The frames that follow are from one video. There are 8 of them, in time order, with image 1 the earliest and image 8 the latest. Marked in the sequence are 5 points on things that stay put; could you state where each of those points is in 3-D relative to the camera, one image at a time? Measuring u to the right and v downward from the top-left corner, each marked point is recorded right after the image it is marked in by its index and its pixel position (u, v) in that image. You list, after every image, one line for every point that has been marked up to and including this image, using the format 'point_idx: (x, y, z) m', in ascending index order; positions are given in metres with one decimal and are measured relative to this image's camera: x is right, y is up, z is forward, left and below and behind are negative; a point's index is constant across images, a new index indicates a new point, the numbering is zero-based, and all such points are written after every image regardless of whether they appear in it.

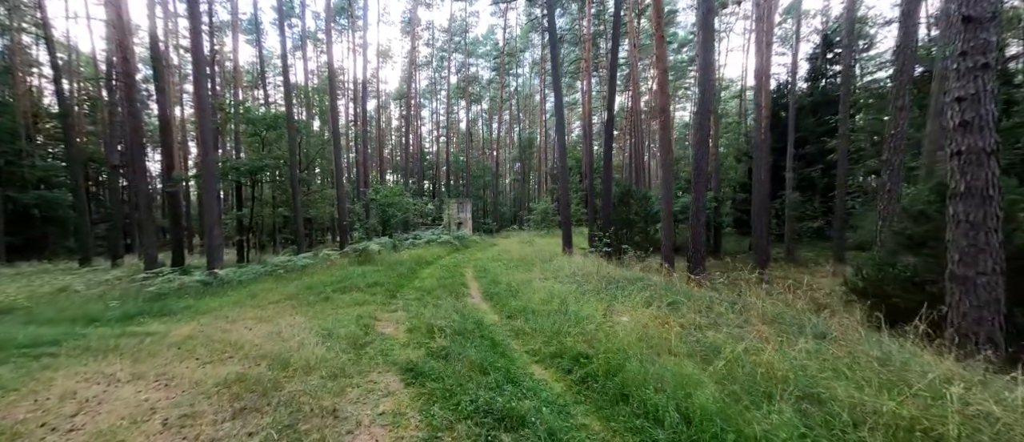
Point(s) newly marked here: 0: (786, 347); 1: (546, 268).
0: (+2.4, -1.1, +3.1) m
1: (+0.9, -1.3, +9.1) m
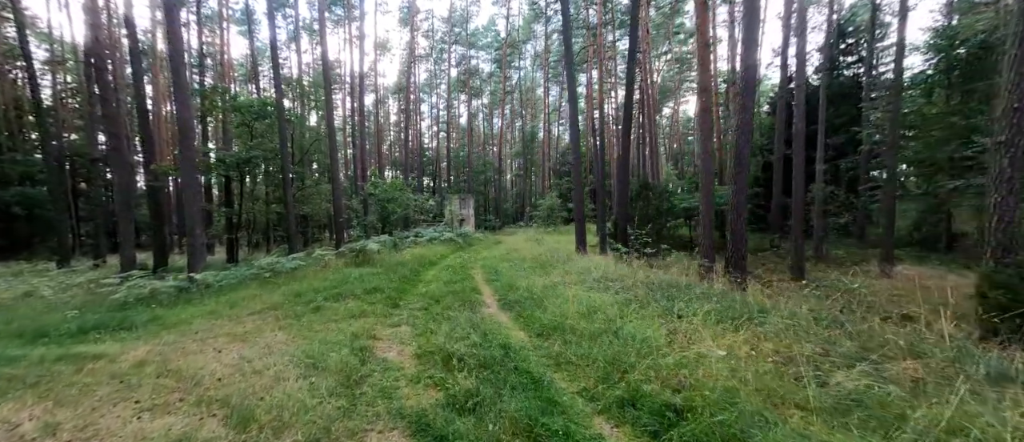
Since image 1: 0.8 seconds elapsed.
0: (+2.8, -1.1, +2.1) m
1: (+1.3, -1.2, +8.0) m
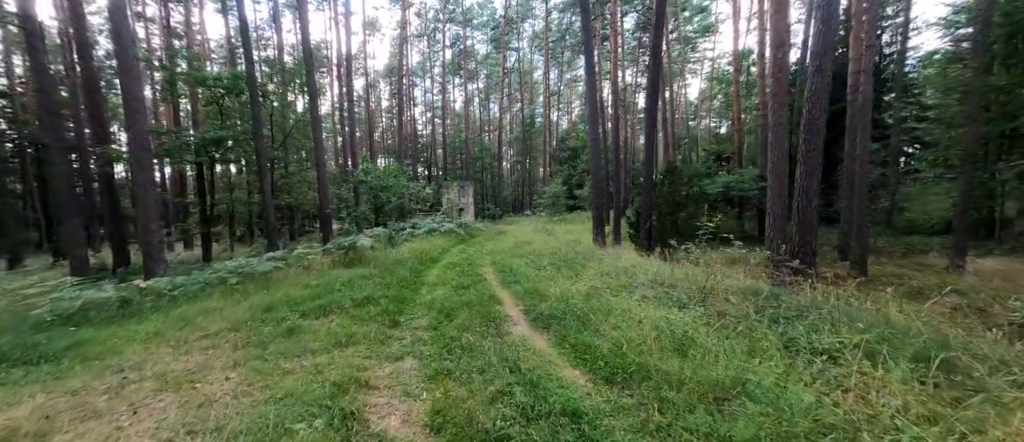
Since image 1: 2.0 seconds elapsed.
0: (+3.3, -1.1, +0.6) m
1: (+1.7, -1.0, +6.6) m
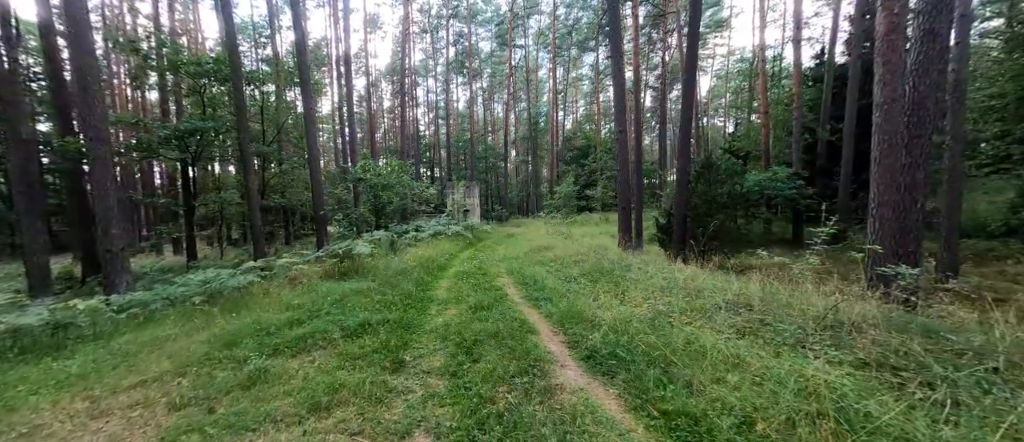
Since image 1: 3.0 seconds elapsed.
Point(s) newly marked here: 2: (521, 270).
0: (+3.7, -1.1, -0.7) m
1: (+2.1, -1.0, +5.3) m
2: (+0.2, -1.2, +8.7) m
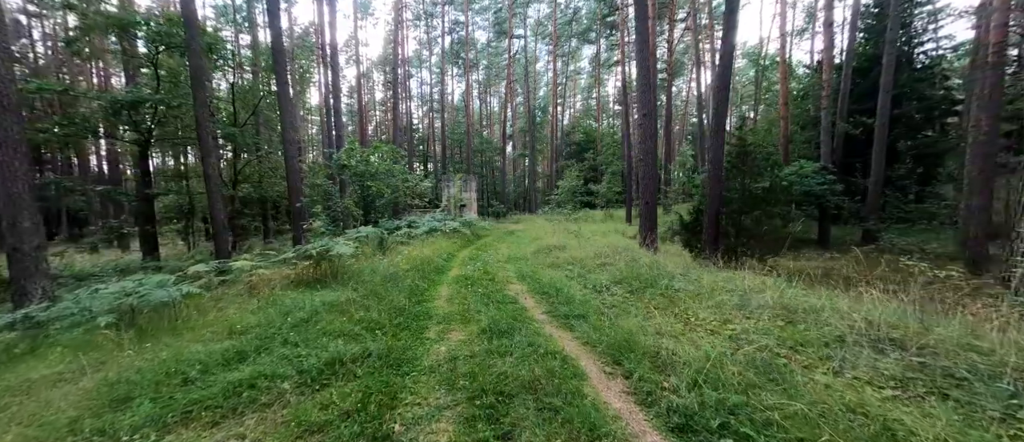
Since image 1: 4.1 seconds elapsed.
0: (+4.1, -1.1, -2.0) m
1: (+2.4, -1.0, +4.0) m
2: (+0.4, -1.1, +7.4) m
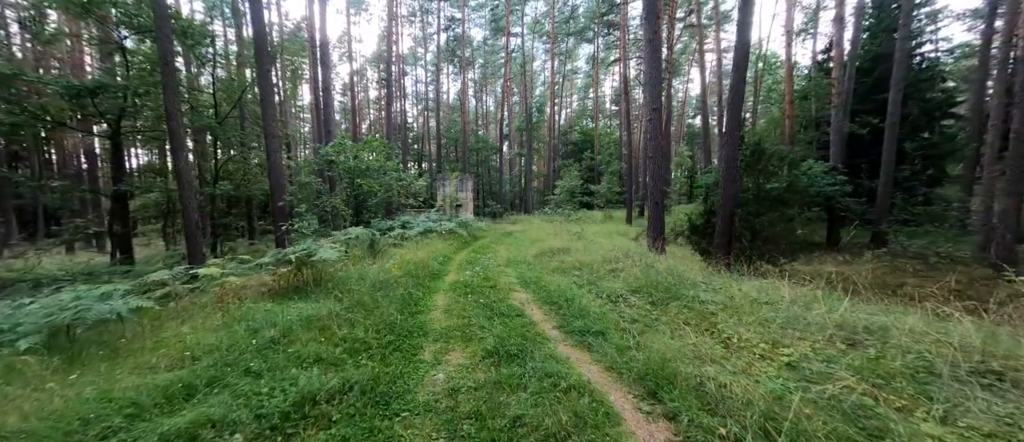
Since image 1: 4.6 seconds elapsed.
0: (+4.3, -1.1, -2.5) m
1: (+2.5, -1.0, +3.4) m
2: (+0.5, -1.1, +6.8) m
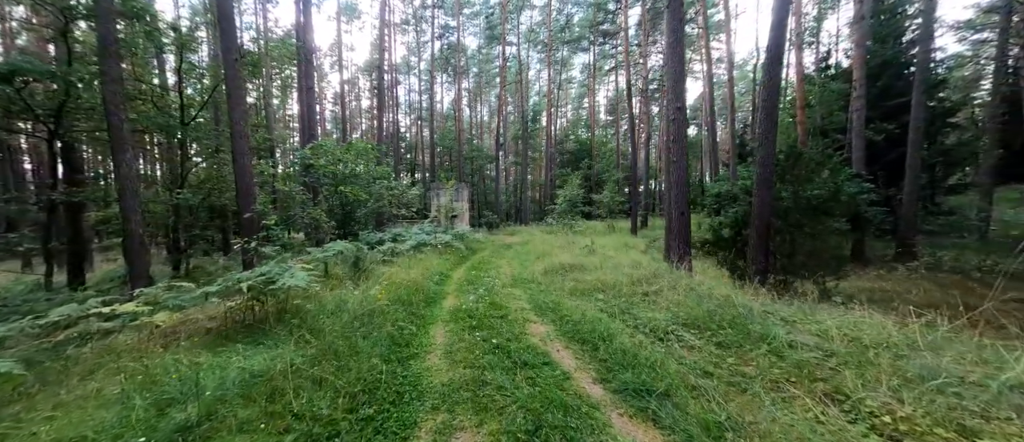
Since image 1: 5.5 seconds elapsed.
0: (+4.7, -1.1, -3.6) m
1: (+2.8, -1.1, +2.3) m
2: (+0.7, -1.3, +5.6) m
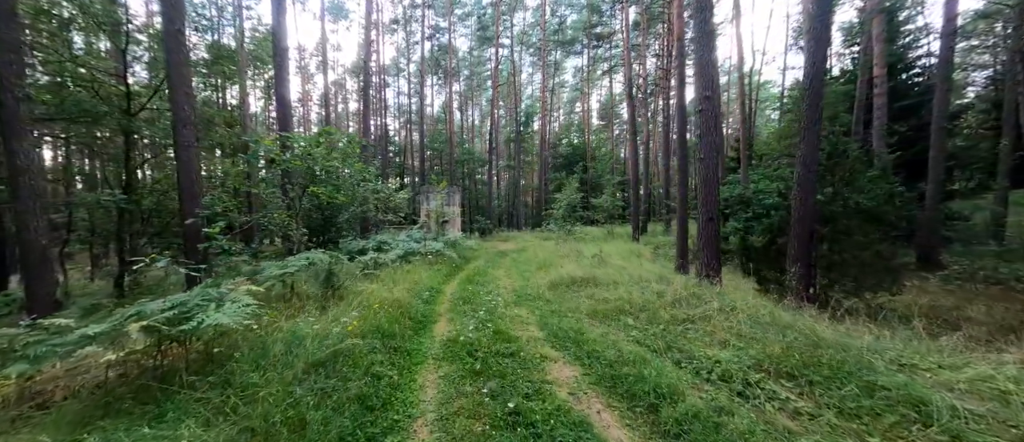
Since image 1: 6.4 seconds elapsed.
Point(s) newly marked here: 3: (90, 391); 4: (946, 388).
0: (+5.0, -1.0, -4.6) m
1: (+3.0, -1.2, +1.2) m
2: (+0.8, -1.4, +4.5) m
3: (-3.1, -1.1, +2.7) m
4: (+3.0, -1.2, +2.6) m
